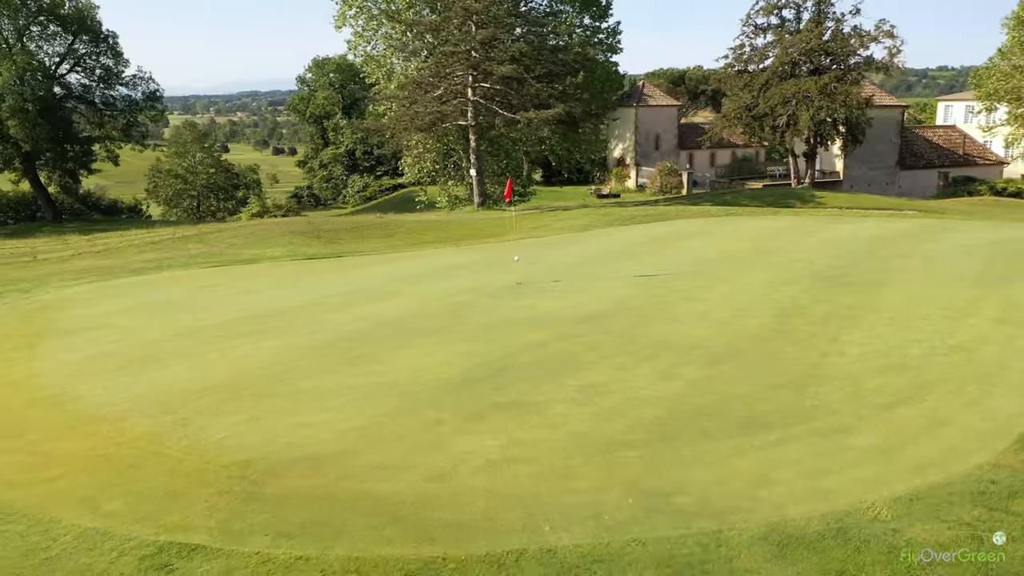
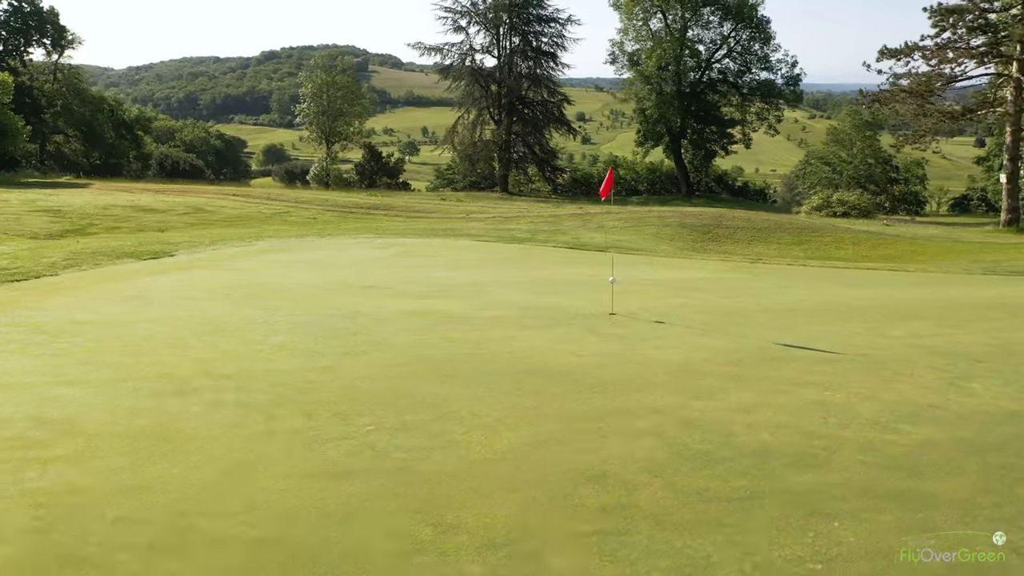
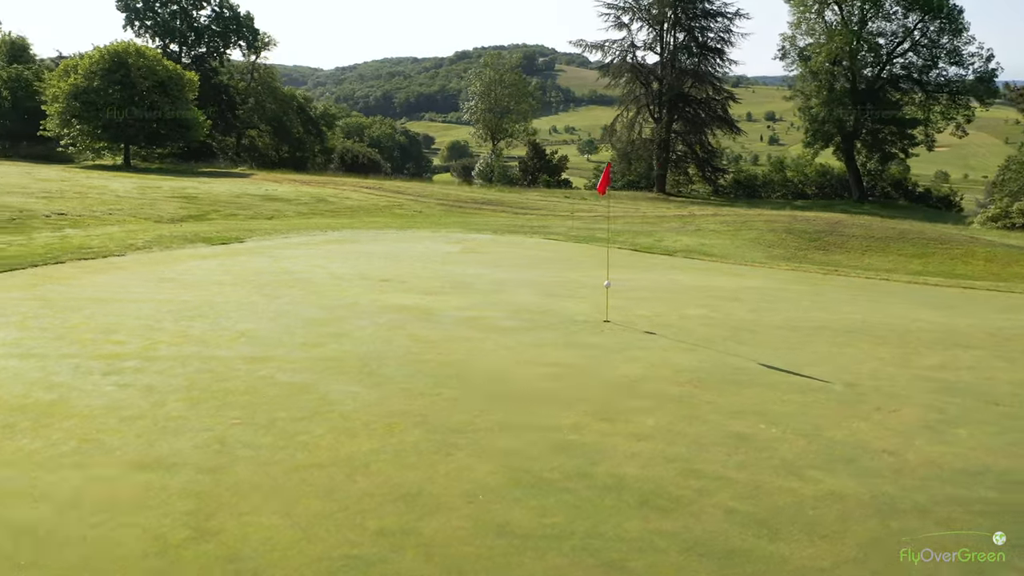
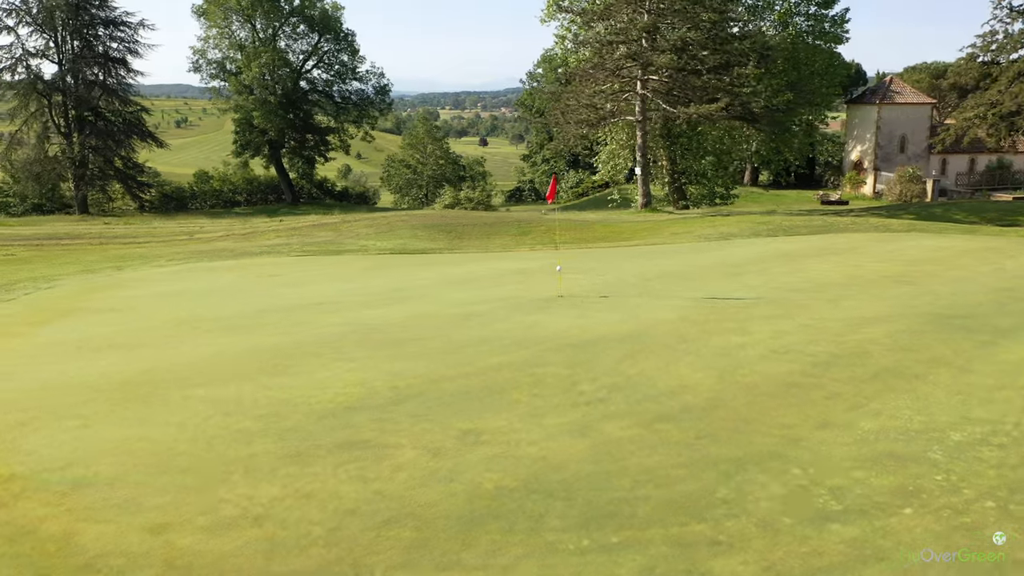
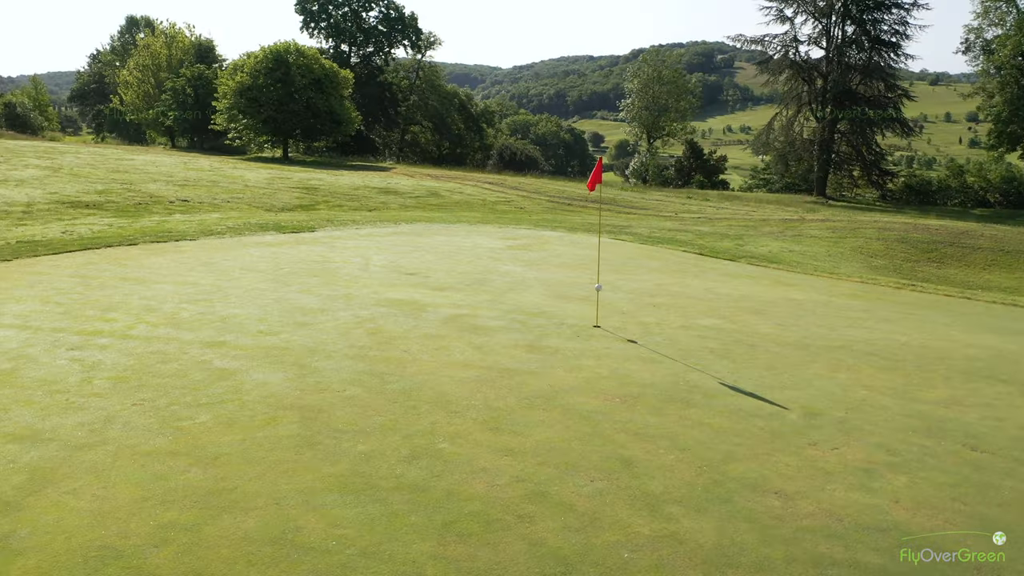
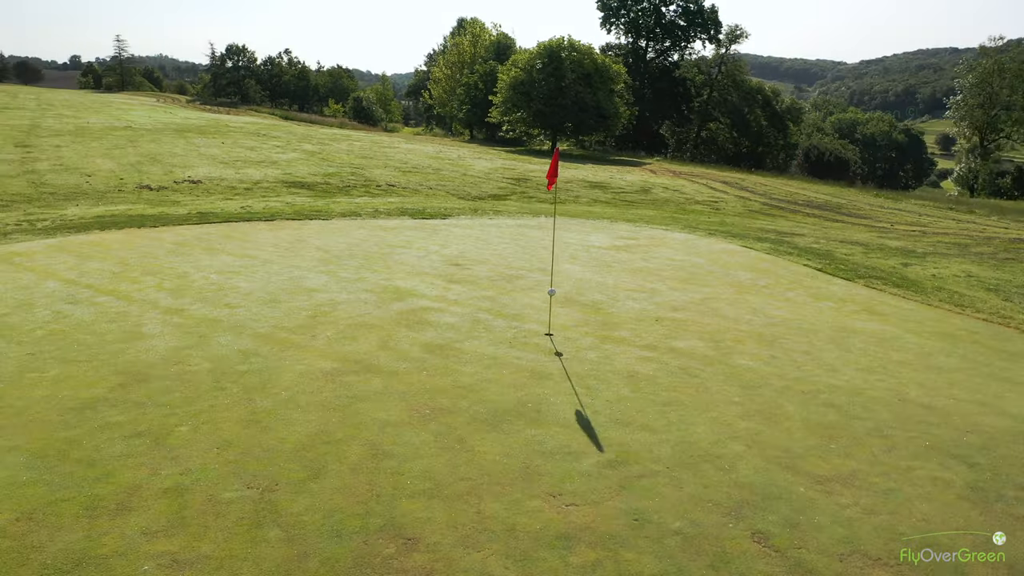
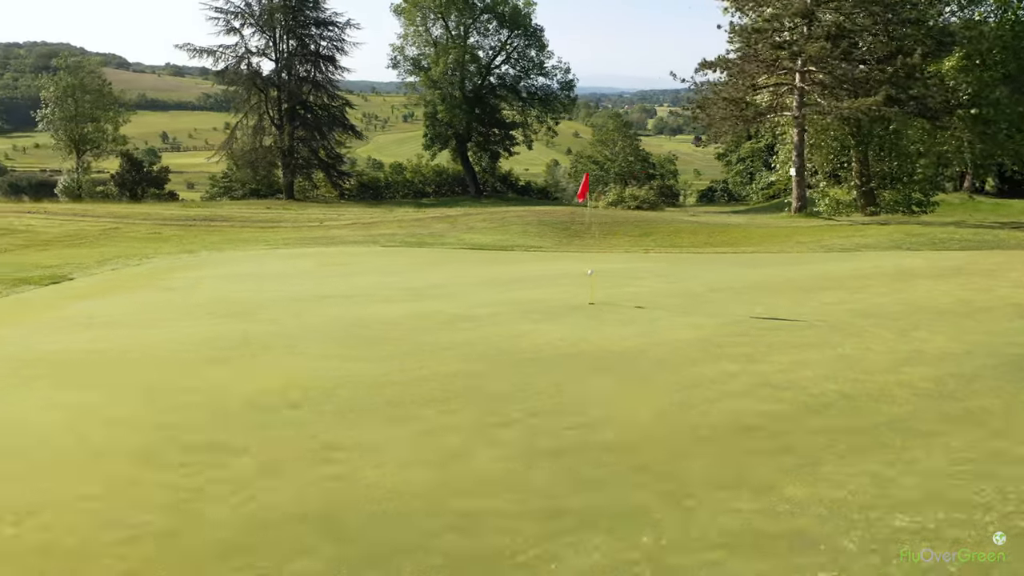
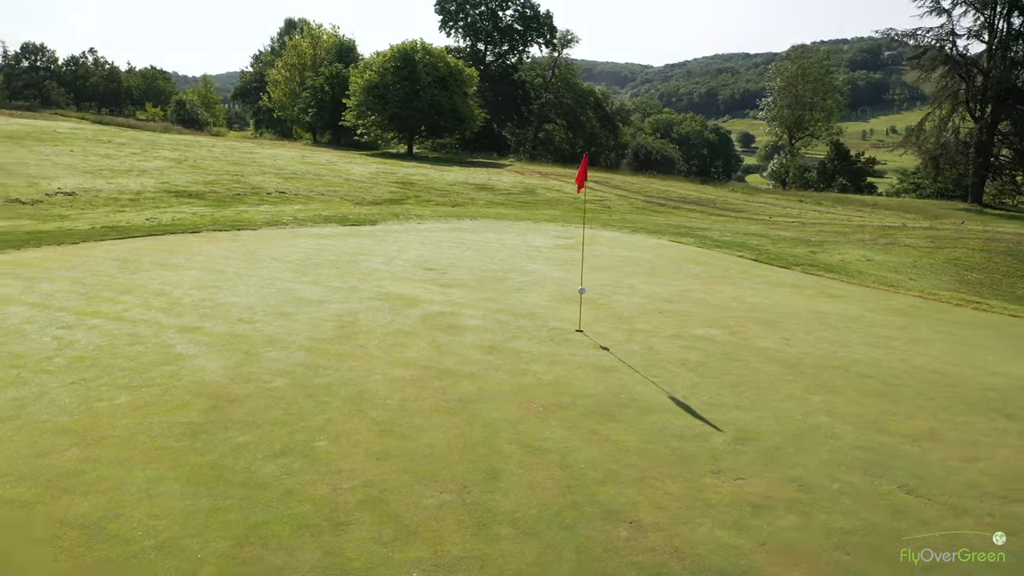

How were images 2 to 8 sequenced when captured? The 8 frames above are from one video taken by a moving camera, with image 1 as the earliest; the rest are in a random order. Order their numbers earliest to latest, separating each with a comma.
4, 7, 2, 3, 5, 8, 6
